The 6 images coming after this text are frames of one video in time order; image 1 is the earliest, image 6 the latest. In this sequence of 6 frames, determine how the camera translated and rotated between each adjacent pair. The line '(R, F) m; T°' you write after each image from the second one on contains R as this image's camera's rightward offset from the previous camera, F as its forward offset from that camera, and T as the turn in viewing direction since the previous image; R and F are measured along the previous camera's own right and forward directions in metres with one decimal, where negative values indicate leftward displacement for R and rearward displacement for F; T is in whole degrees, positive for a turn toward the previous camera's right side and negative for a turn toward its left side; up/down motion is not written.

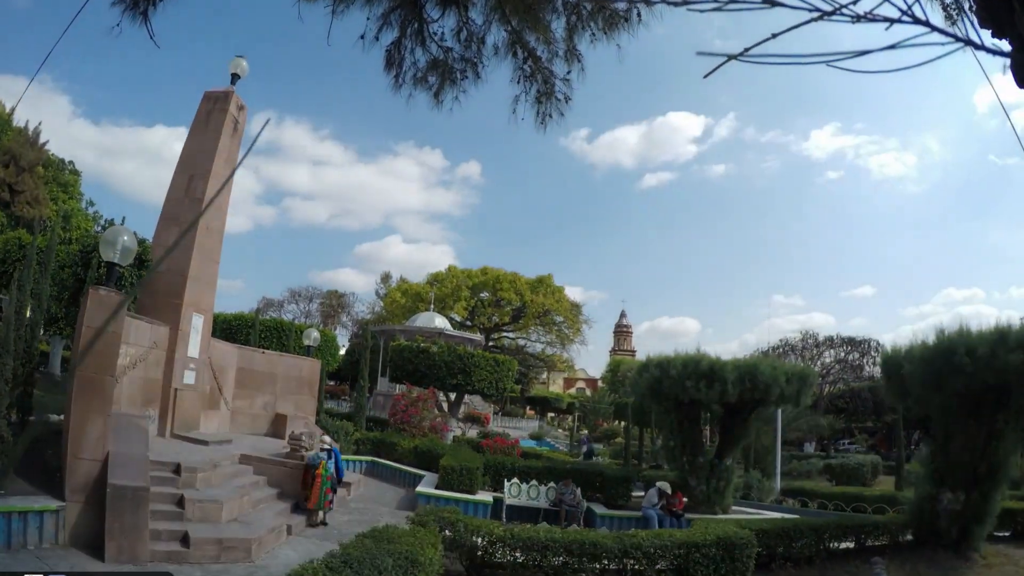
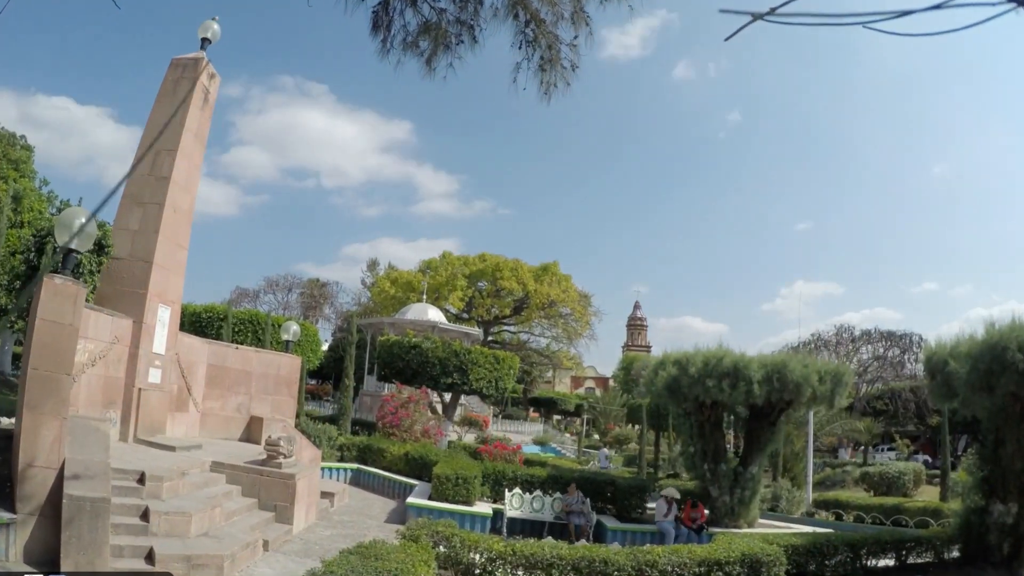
(0.0, +1.5) m; 0°
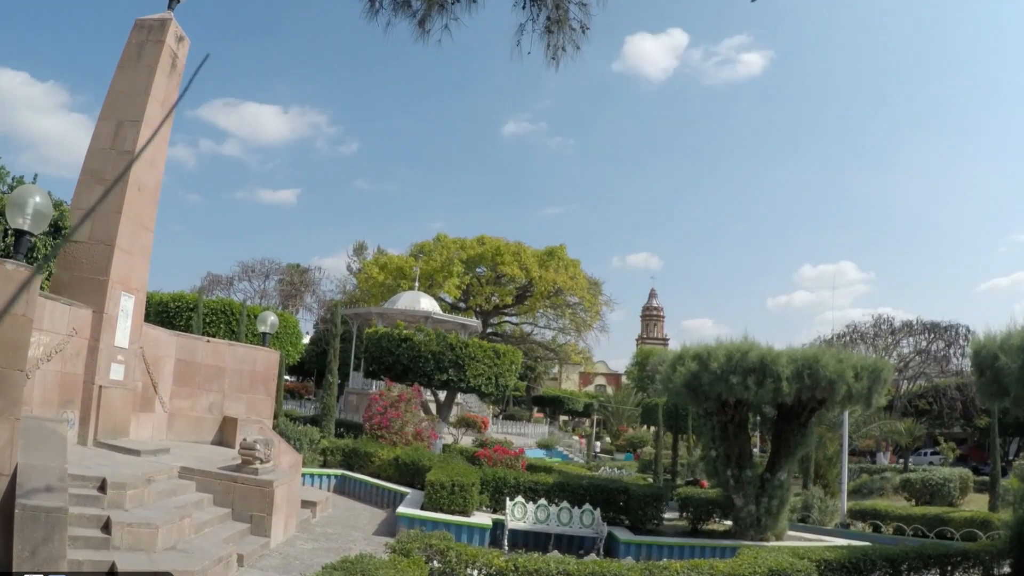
(0.0, +1.3) m; 0°
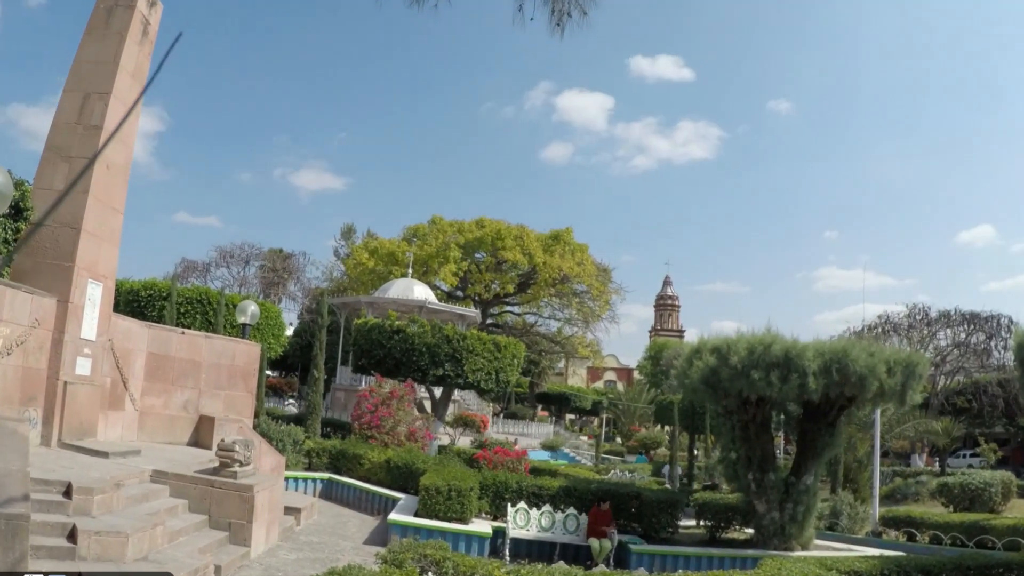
(0.0, +1.0) m; 0°
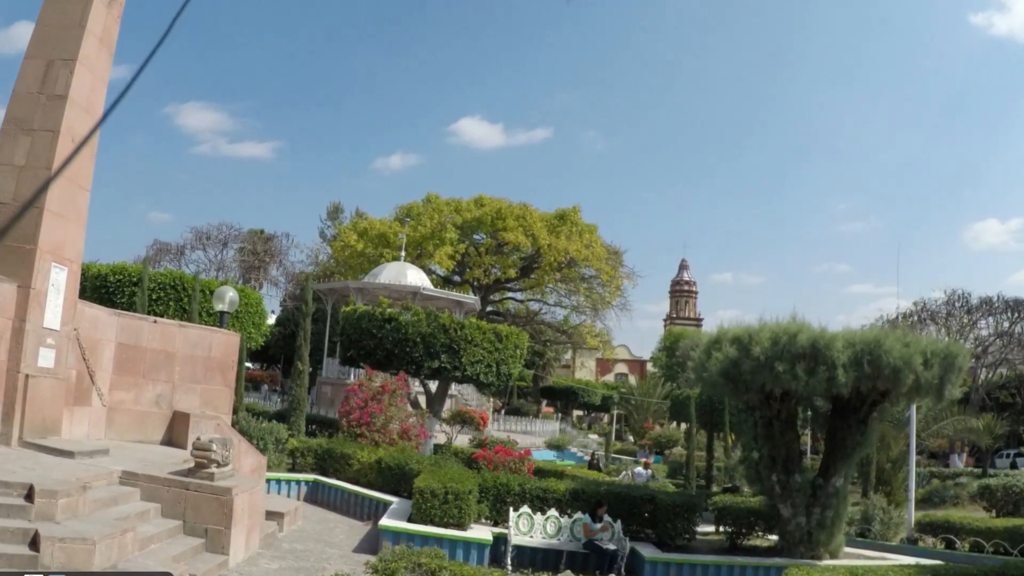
(0.0, +0.9) m; 0°
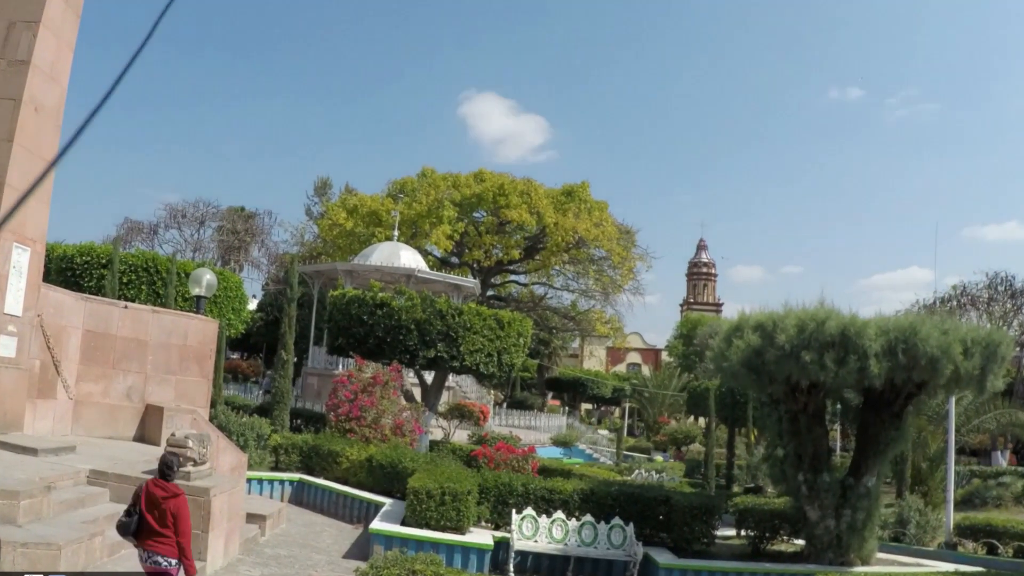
(0.0, +0.8) m; 0°
